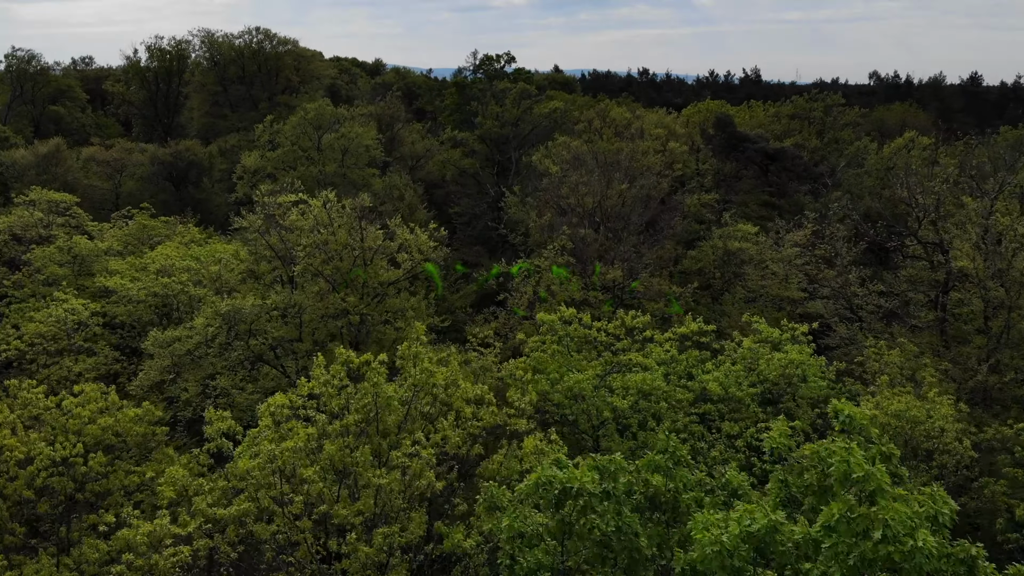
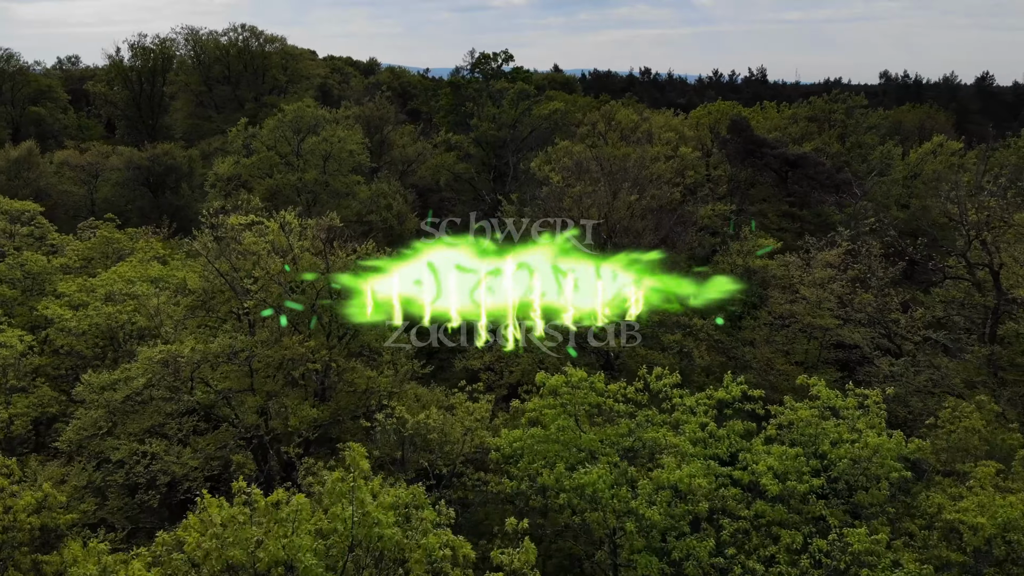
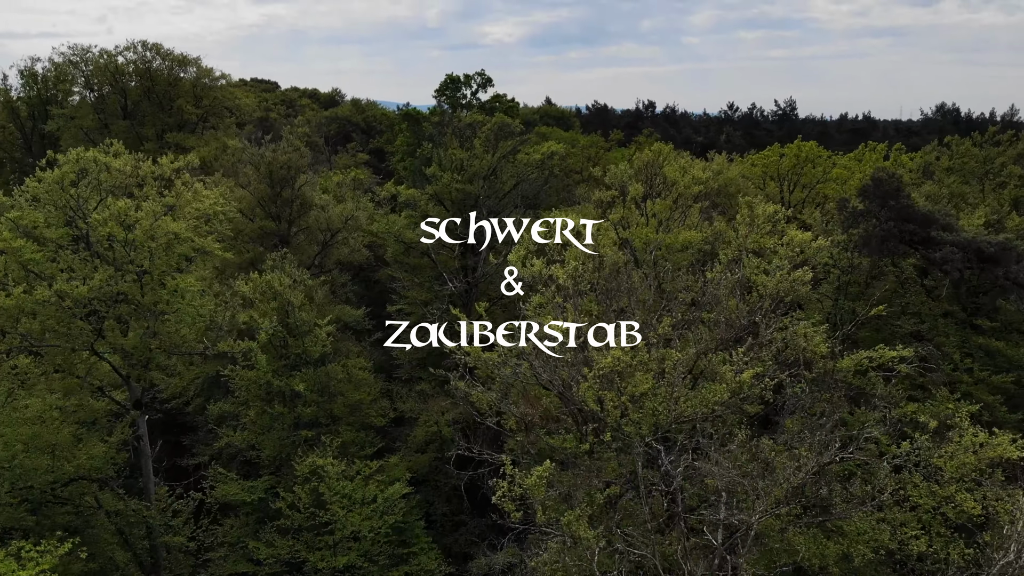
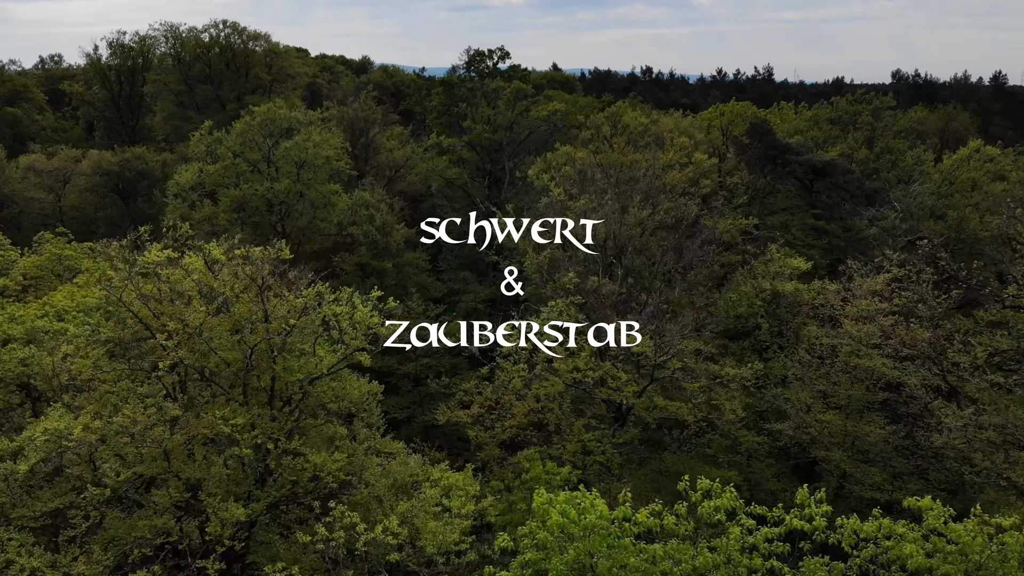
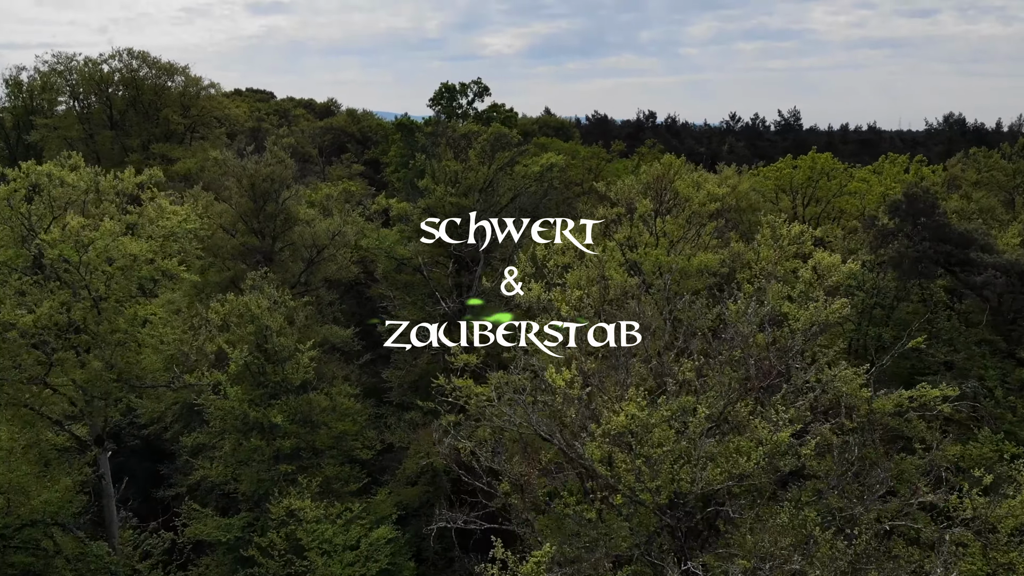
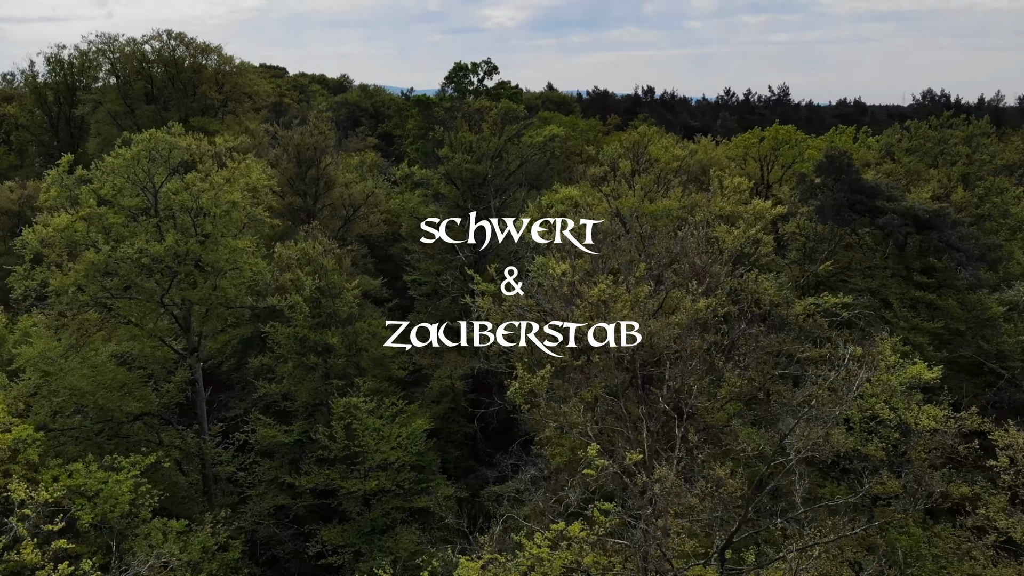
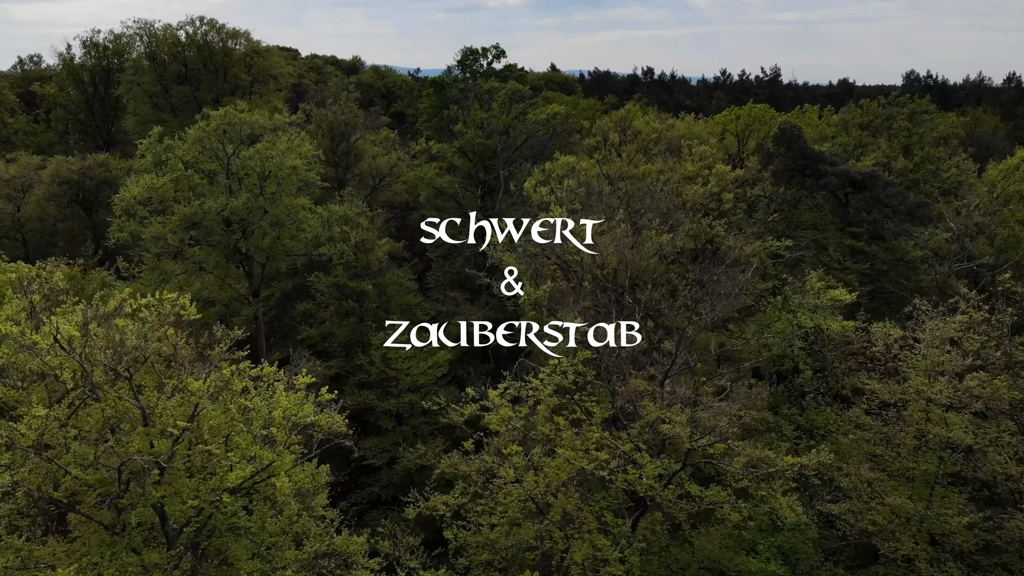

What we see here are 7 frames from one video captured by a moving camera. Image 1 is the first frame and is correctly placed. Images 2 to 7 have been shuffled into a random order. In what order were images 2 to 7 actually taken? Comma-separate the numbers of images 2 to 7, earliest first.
2, 4, 7, 6, 3, 5
